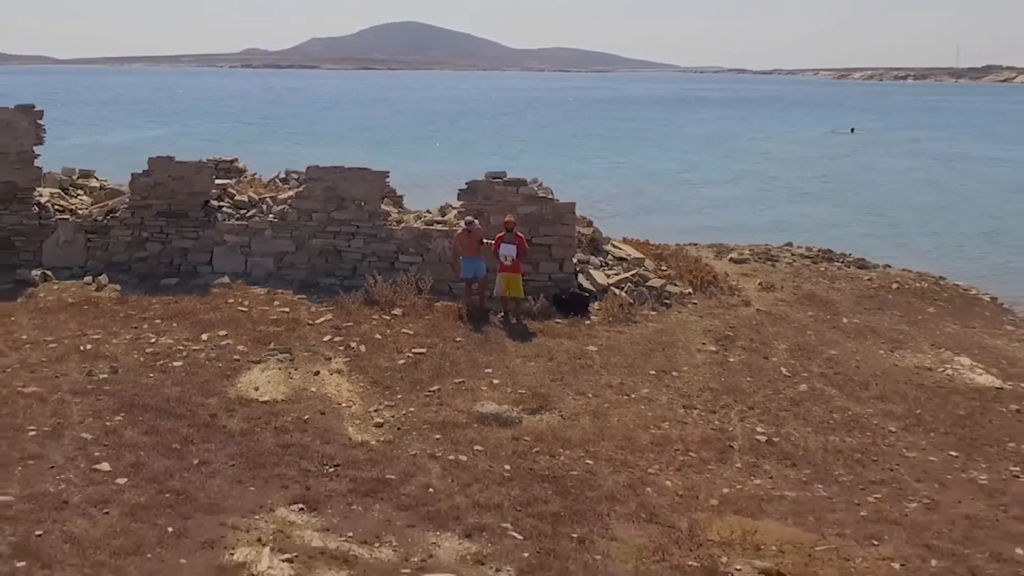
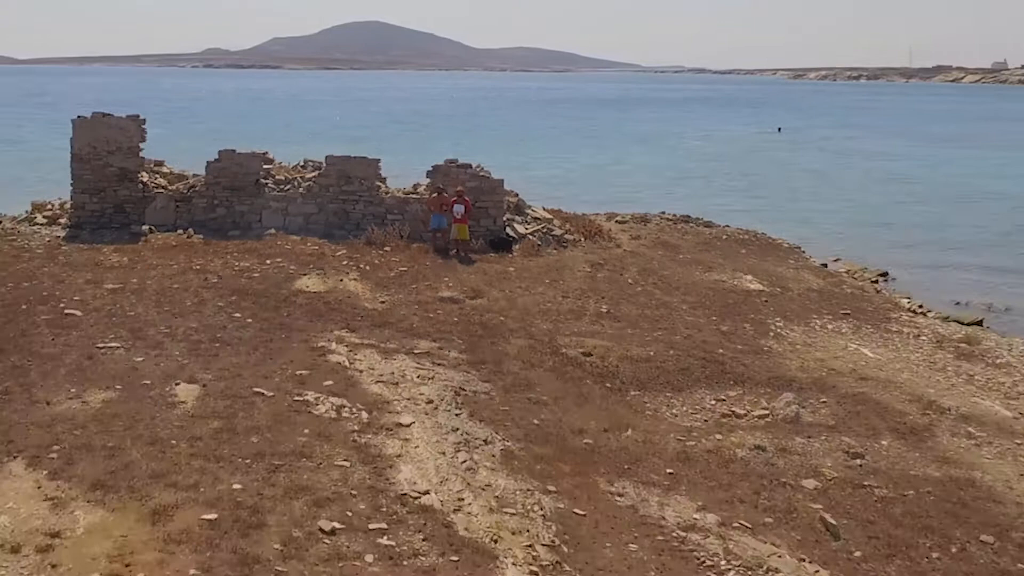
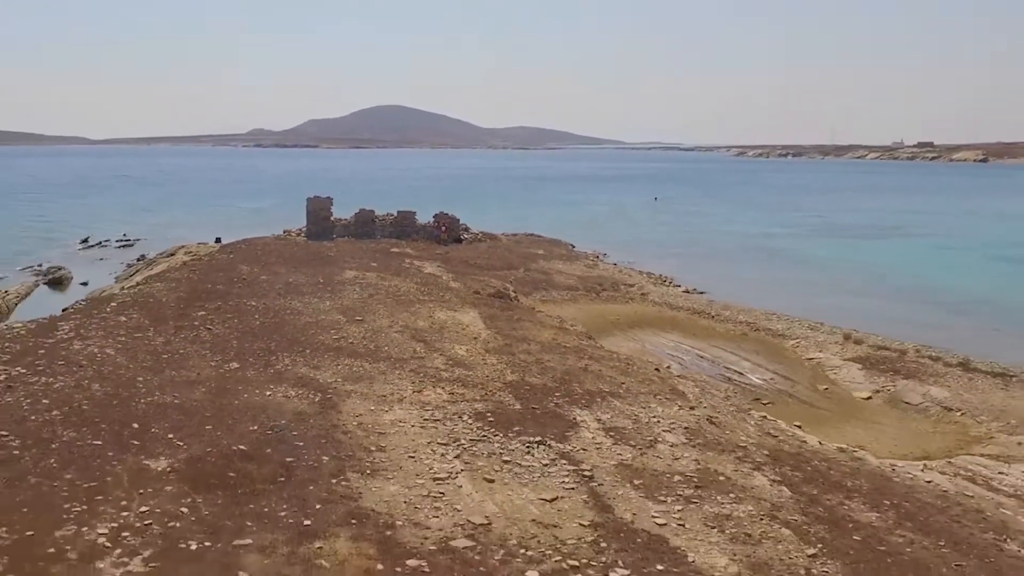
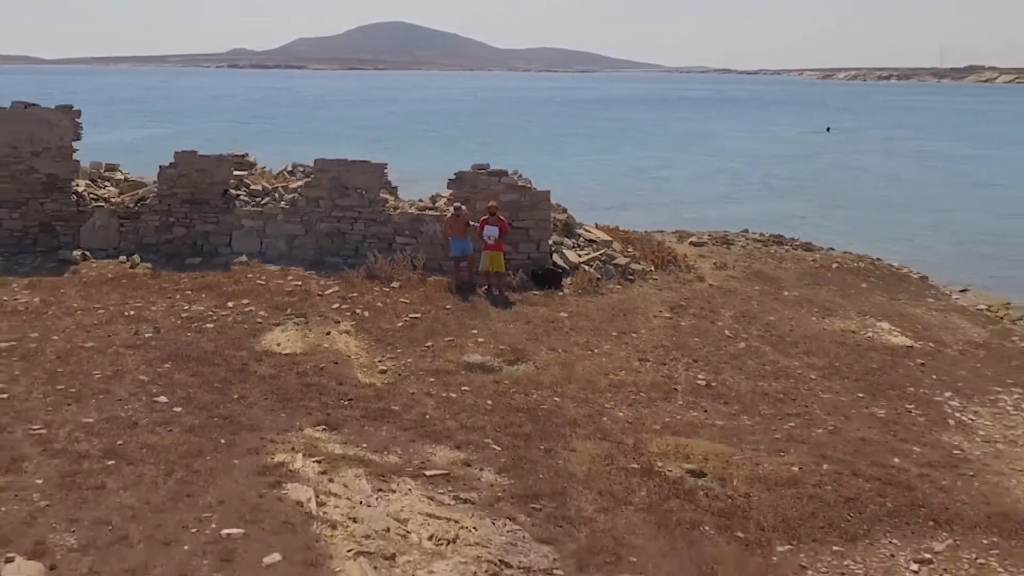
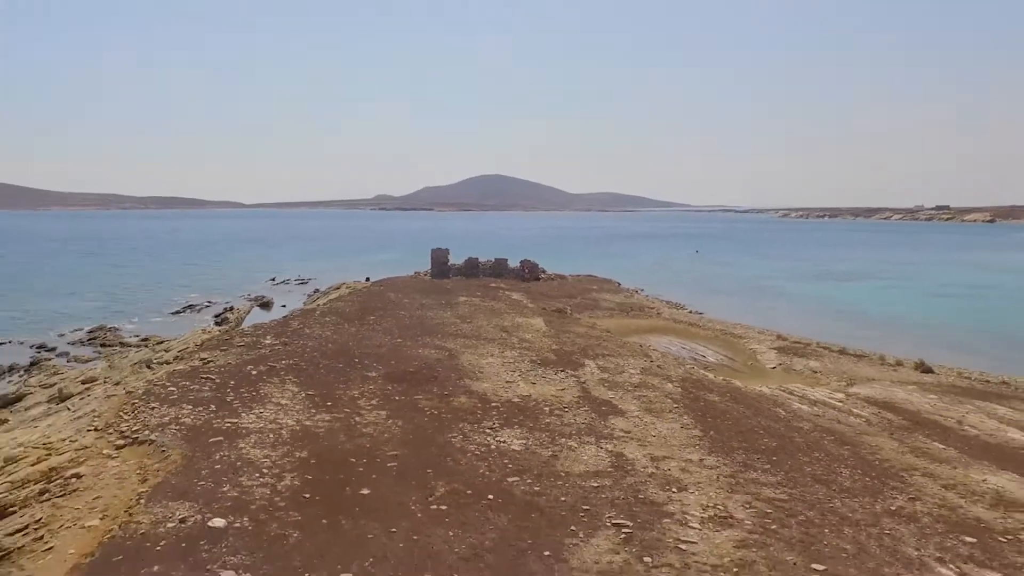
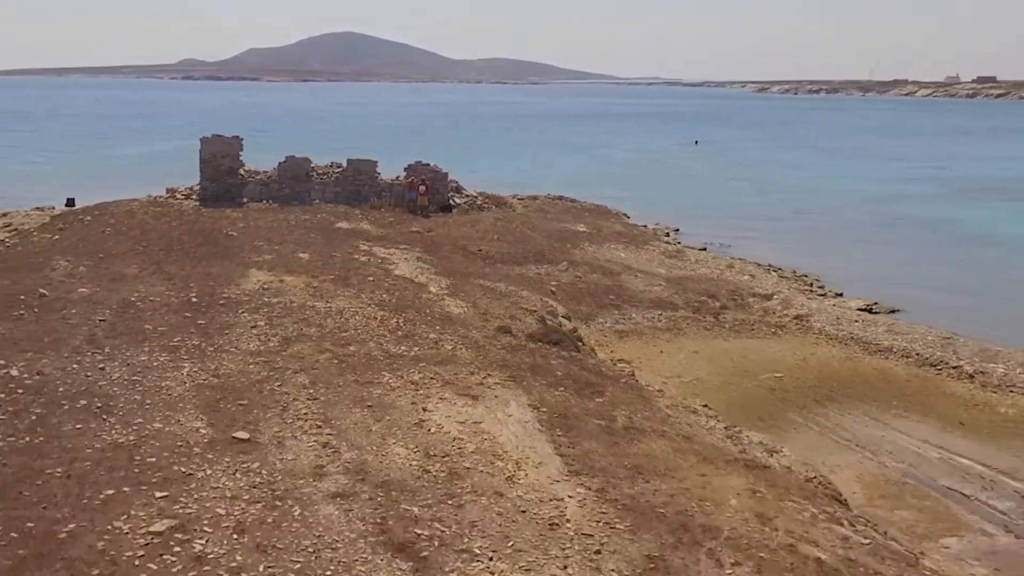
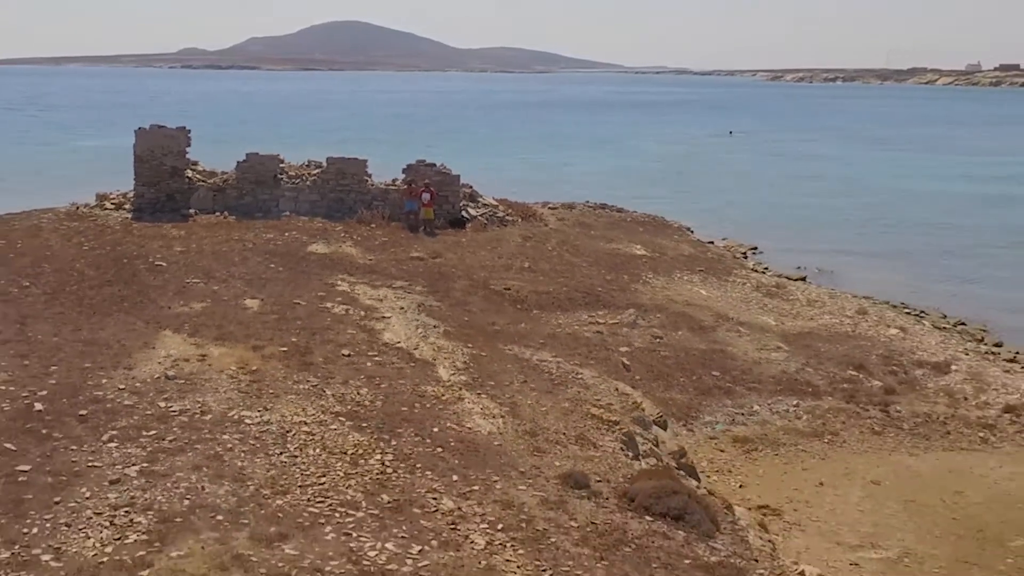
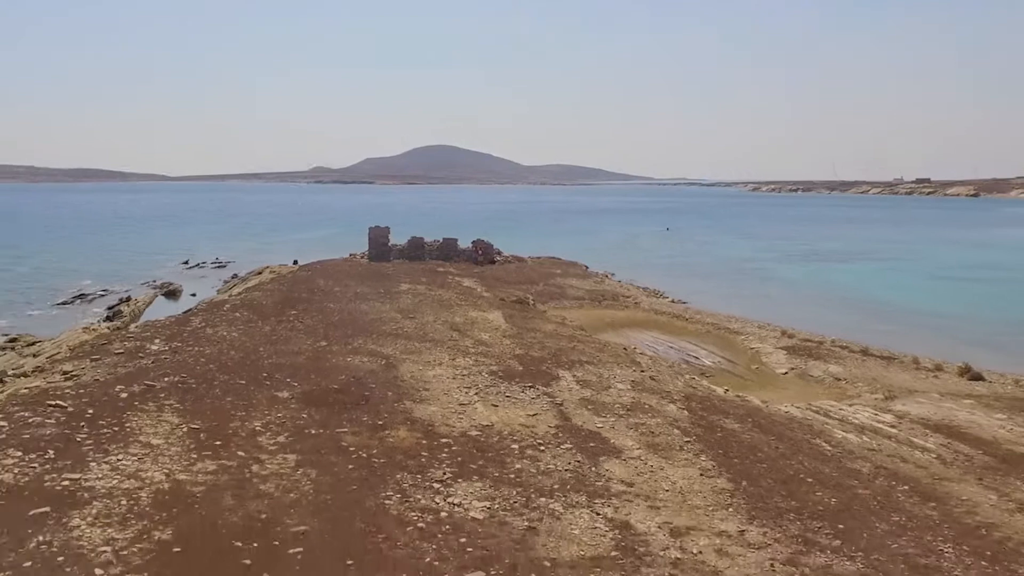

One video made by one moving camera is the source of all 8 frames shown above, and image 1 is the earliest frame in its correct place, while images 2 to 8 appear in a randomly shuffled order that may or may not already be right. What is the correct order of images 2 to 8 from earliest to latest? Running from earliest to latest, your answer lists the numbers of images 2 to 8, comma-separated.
4, 2, 7, 6, 3, 8, 5
